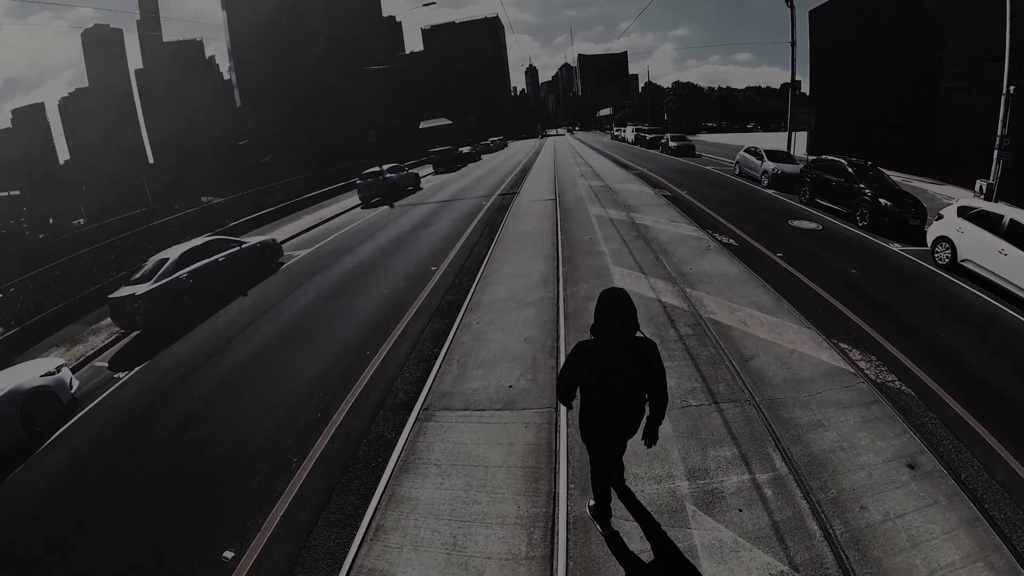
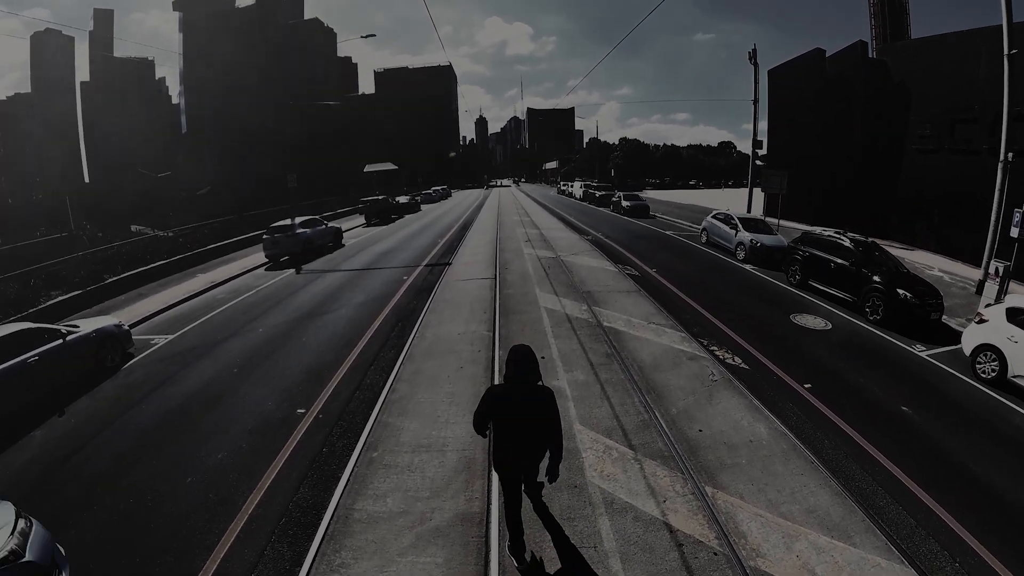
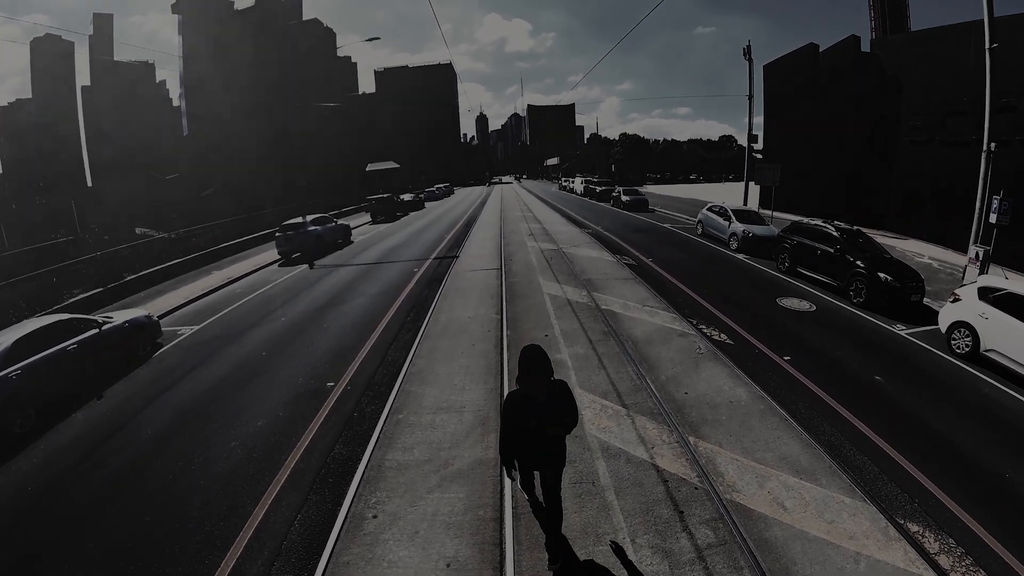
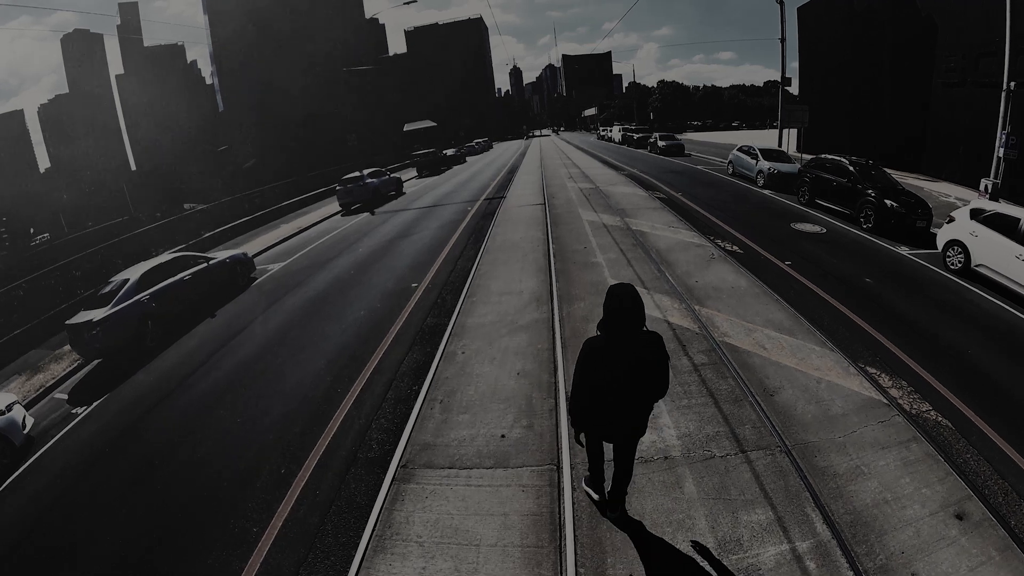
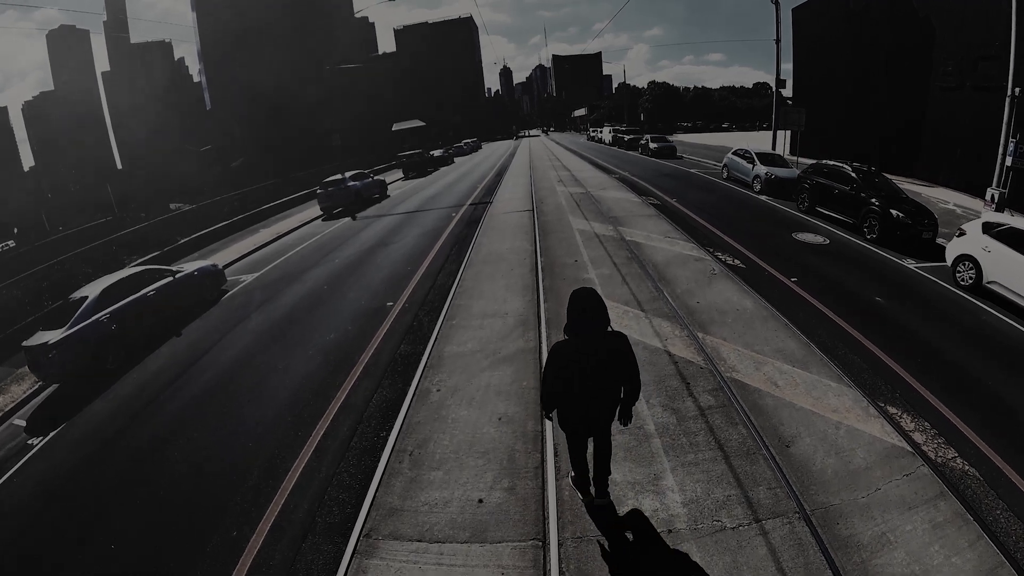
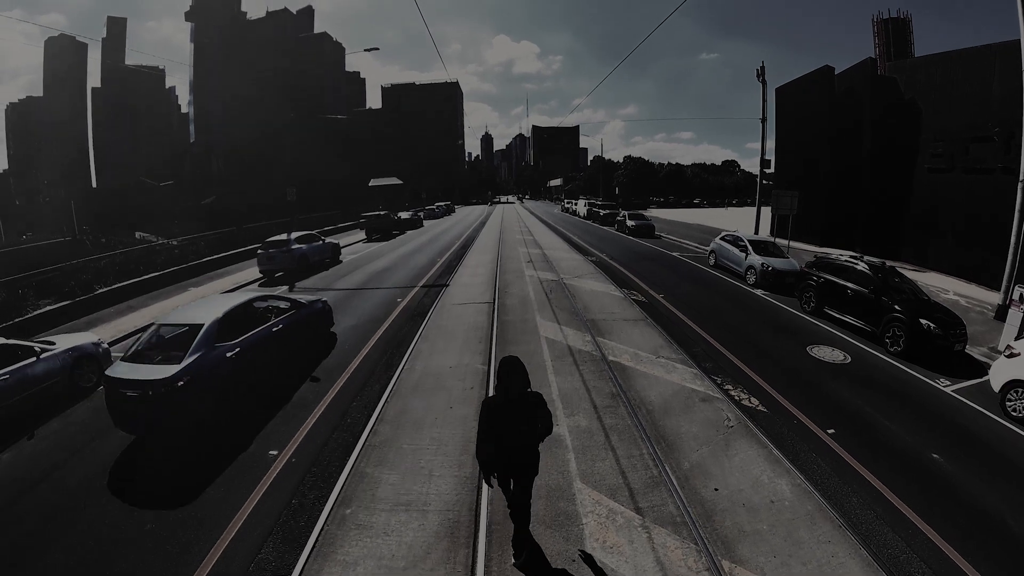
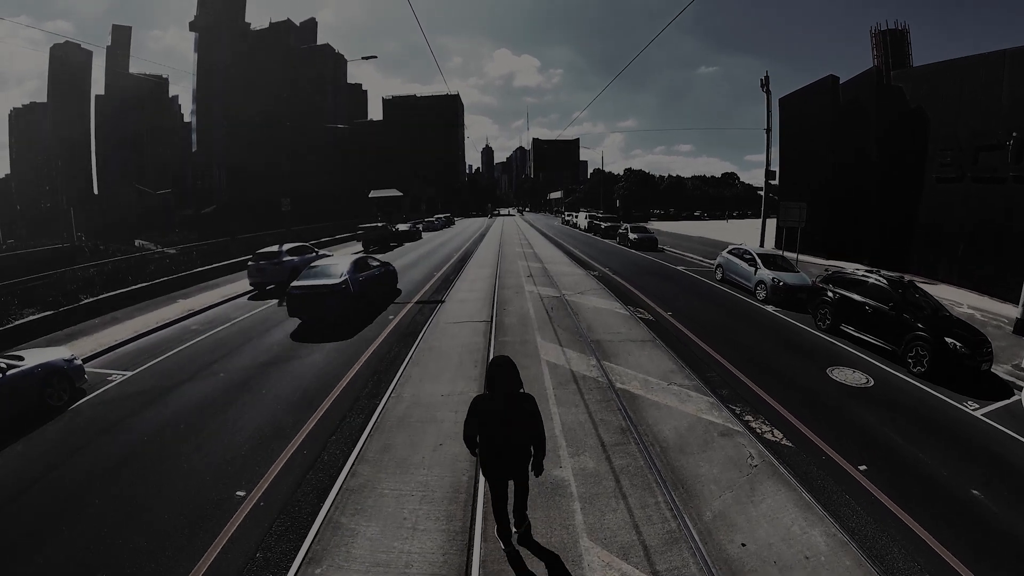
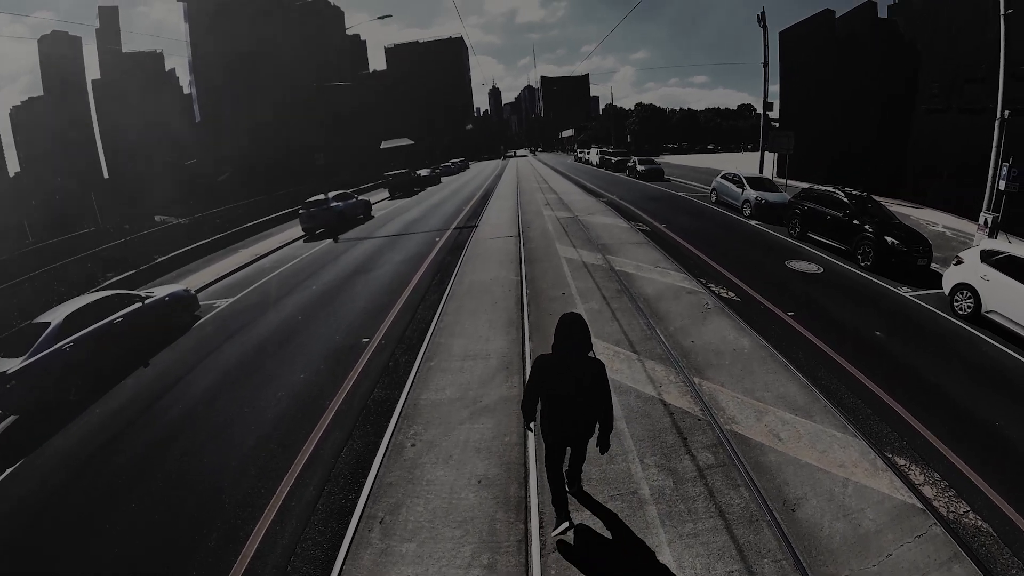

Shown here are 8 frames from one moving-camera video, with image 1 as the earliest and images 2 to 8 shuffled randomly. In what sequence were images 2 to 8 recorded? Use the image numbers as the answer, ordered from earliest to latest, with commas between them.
4, 5, 8, 3, 2, 6, 7
